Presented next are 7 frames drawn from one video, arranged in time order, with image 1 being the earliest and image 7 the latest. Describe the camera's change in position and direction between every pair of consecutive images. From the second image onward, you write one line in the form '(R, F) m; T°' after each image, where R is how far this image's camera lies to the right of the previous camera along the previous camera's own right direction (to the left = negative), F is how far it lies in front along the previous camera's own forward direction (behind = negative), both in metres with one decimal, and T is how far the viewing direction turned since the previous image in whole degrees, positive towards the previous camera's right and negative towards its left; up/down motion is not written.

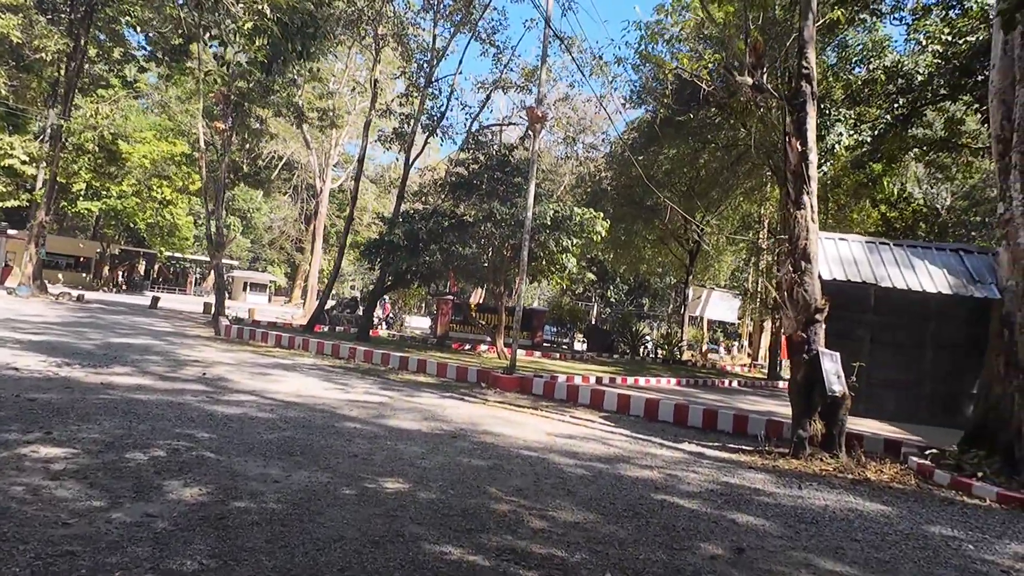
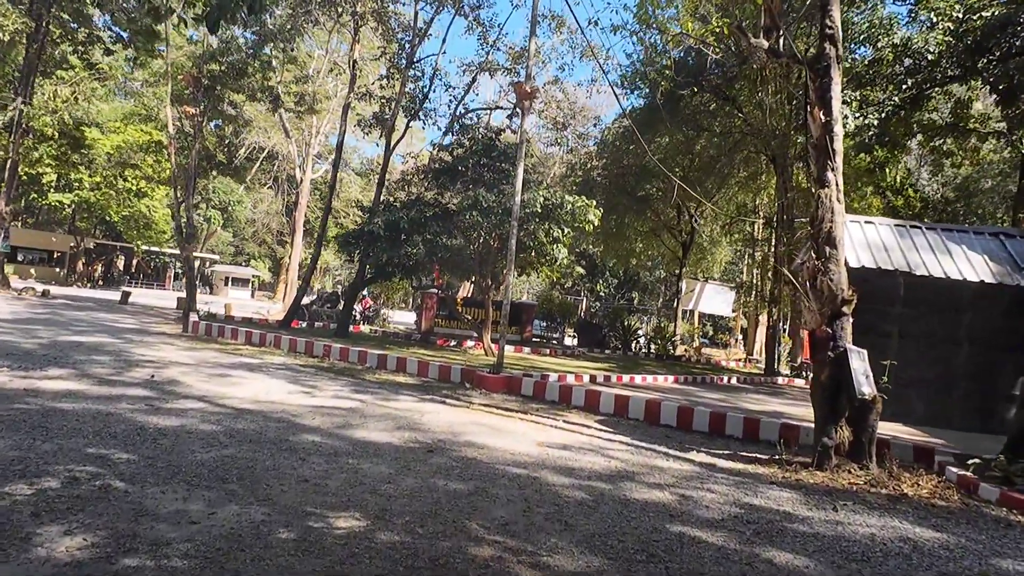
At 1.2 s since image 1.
(0.0, +0.9) m; +1°
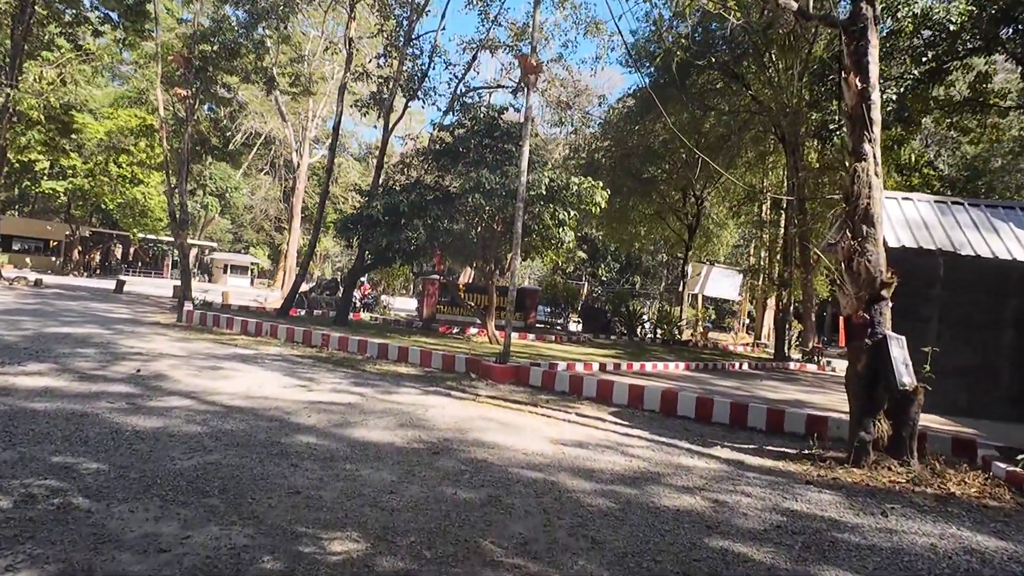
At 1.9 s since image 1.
(-0.1, +0.5) m; 0°
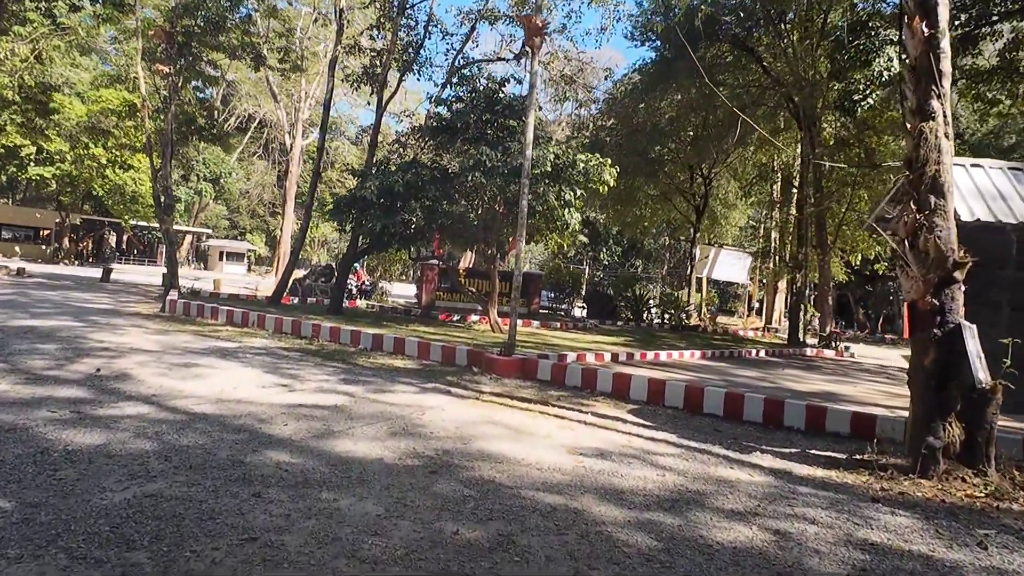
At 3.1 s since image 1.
(-0.1, +0.8) m; 0°
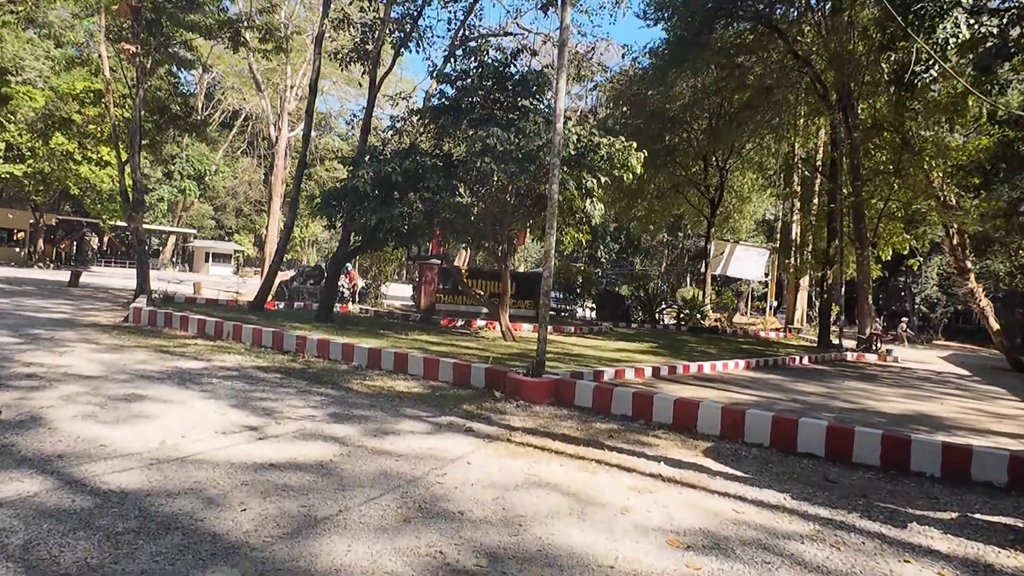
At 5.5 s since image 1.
(-0.4, +1.6) m; +1°
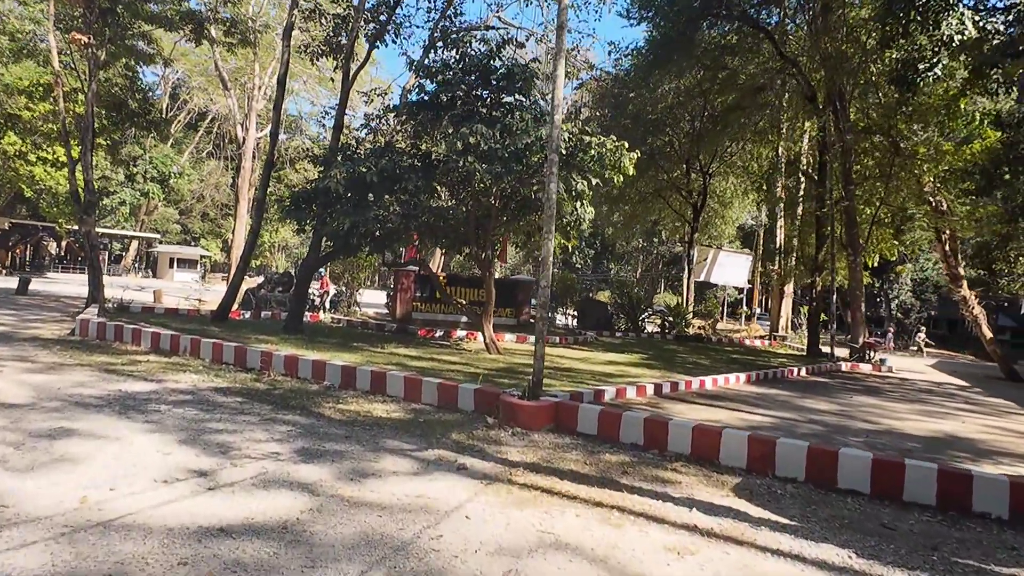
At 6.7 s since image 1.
(-0.2, +0.8) m; +2°
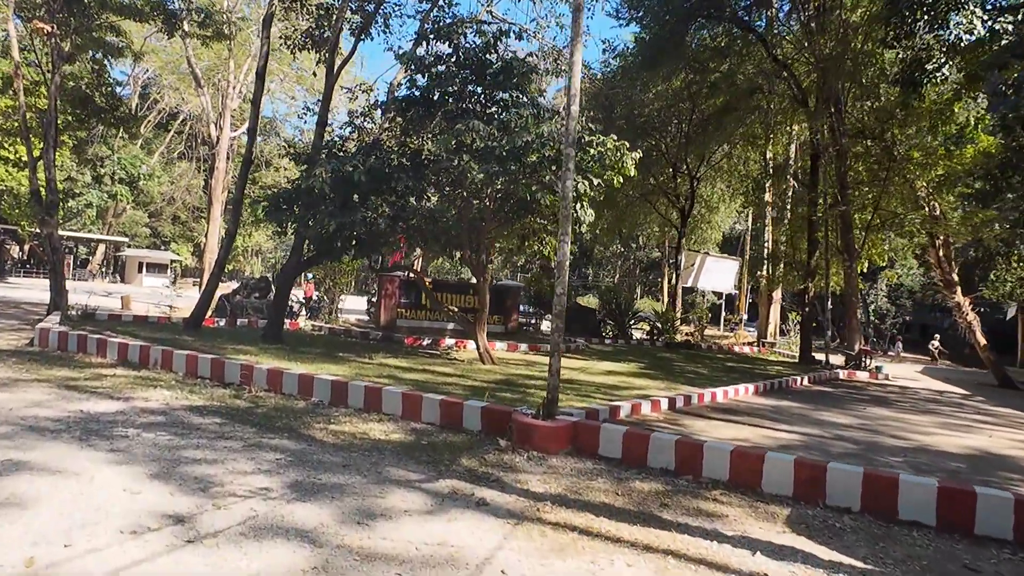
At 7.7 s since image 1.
(-0.3, +0.6) m; +2°
